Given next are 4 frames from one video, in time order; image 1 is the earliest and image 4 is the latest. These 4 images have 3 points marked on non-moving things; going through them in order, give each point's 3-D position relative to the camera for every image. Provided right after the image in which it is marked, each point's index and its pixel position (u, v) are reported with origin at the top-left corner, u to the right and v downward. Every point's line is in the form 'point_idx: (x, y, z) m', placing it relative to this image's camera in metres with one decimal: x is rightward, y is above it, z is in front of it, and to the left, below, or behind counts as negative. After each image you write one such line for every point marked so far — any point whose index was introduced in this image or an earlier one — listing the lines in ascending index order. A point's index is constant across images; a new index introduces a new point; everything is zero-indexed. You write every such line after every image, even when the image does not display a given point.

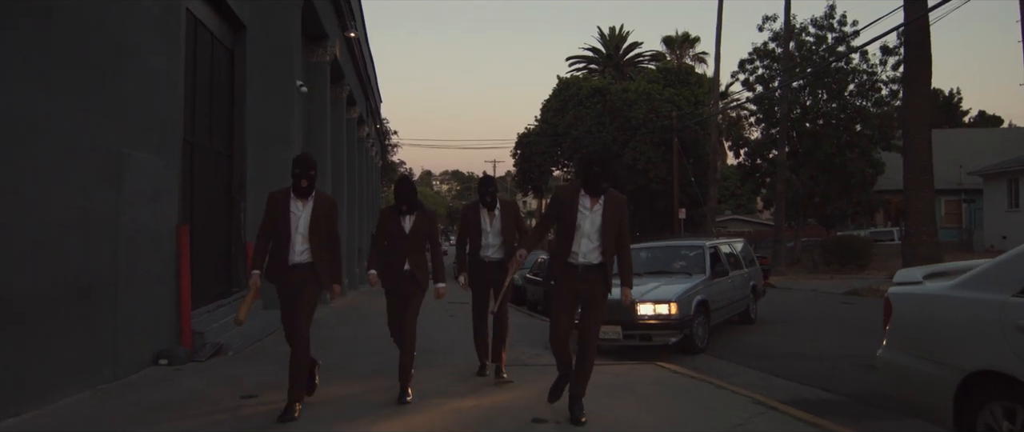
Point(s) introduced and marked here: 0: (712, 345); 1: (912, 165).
0: (+2.6, -1.7, +10.1) m
1: (+9.4, +1.2, +18.3) m
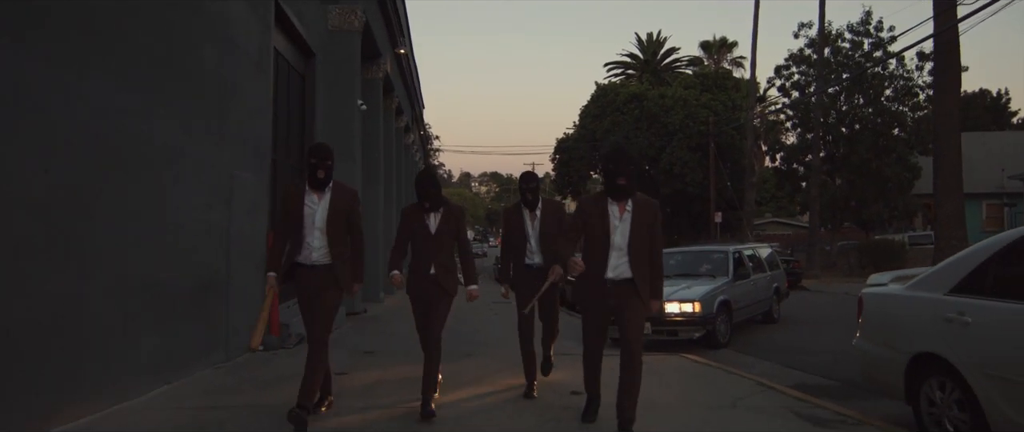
0: (+3.1, -1.8, +11.1) m
1: (+10.4, +1.1, +19.0) m
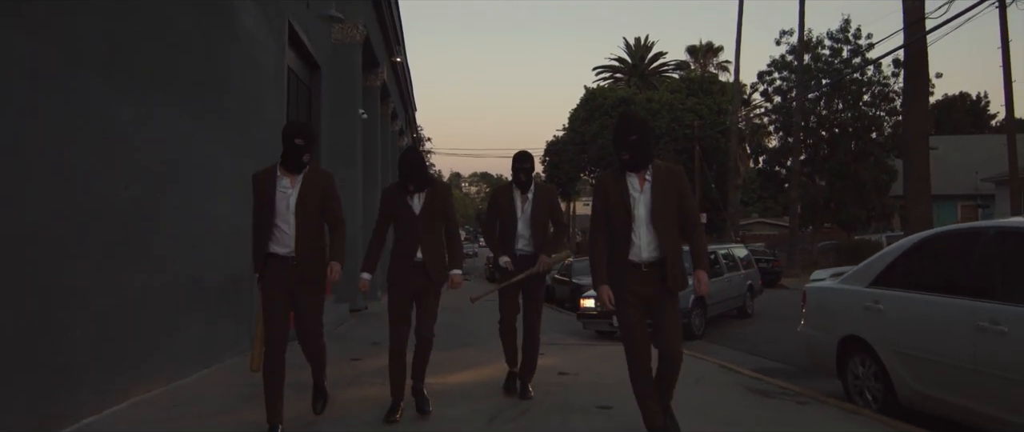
0: (+3.0, -1.8, +12.1) m
1: (+10.1, +1.0, +20.1) m
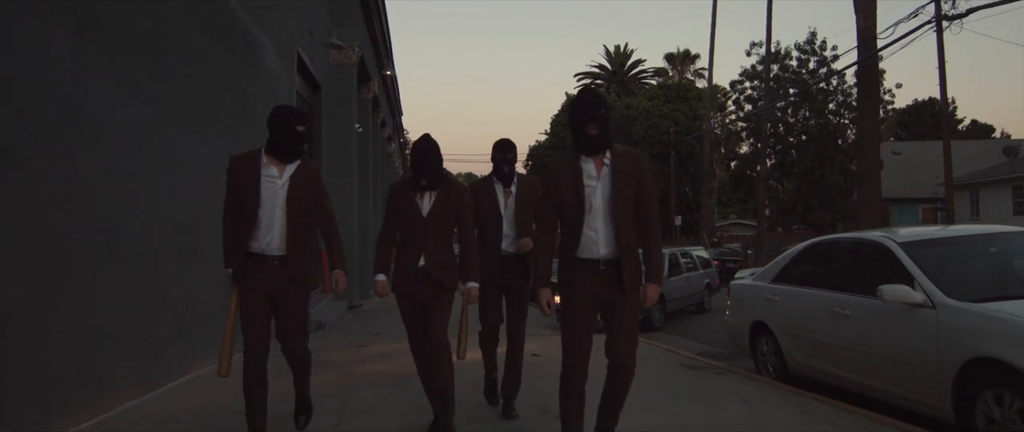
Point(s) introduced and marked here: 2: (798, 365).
0: (+2.7, -1.9, +13.7) m
1: (+9.7, +0.9, +21.8) m
2: (+2.4, -1.3, +6.6) m
